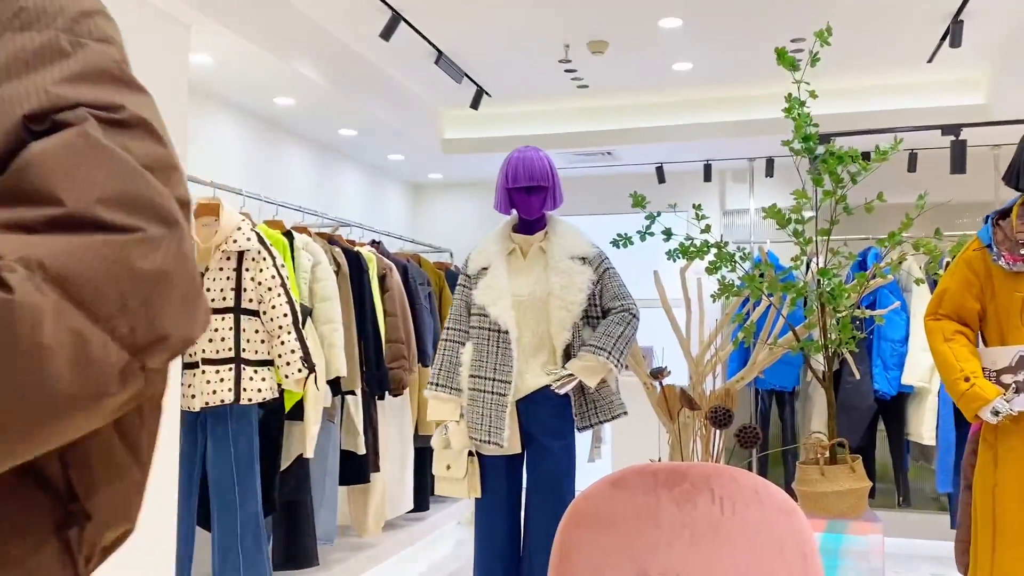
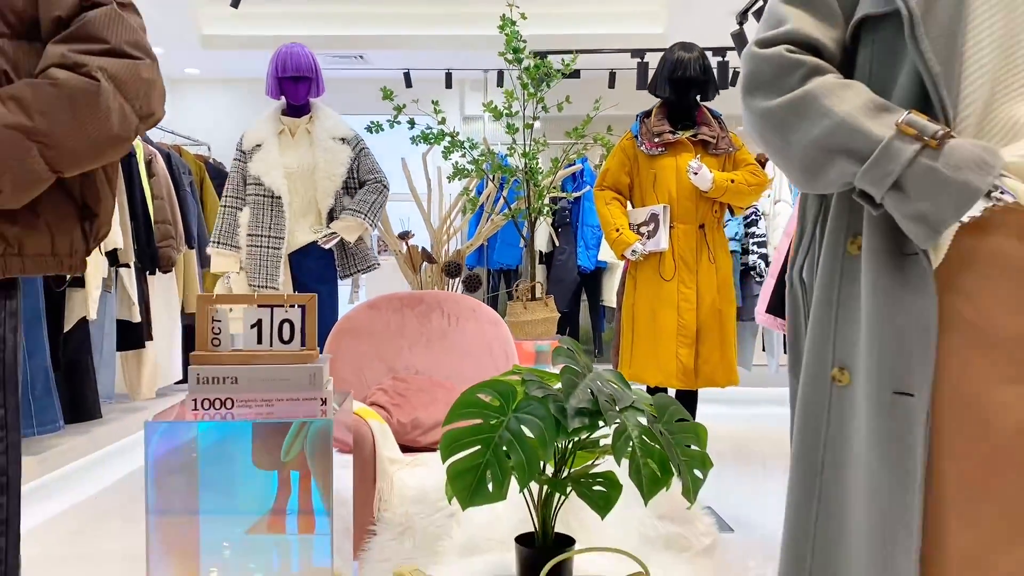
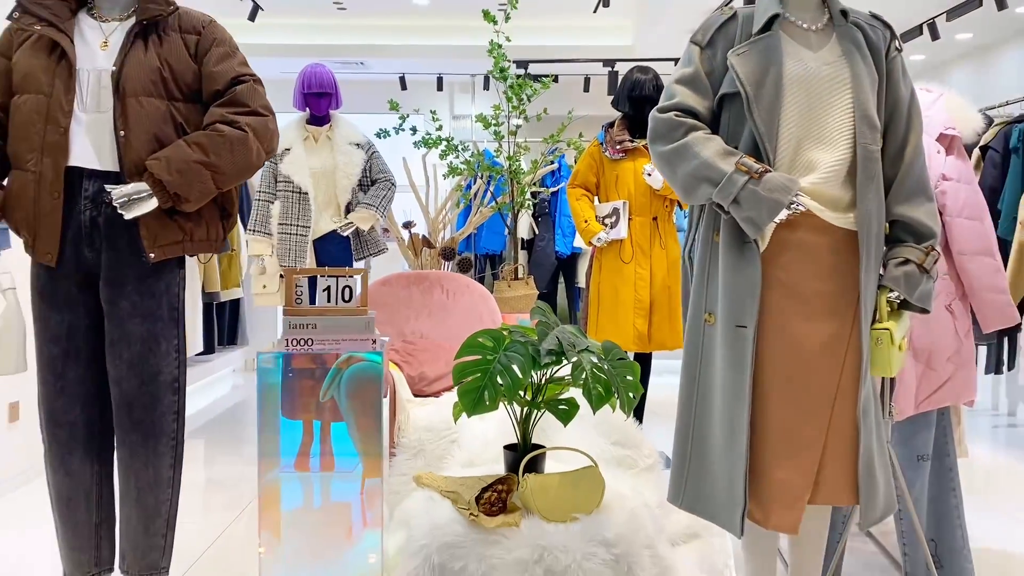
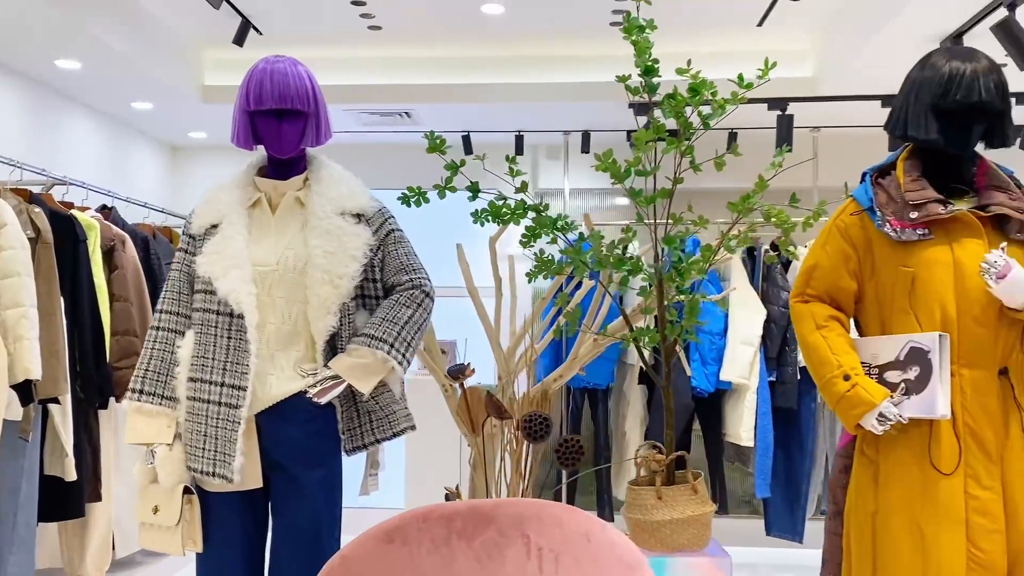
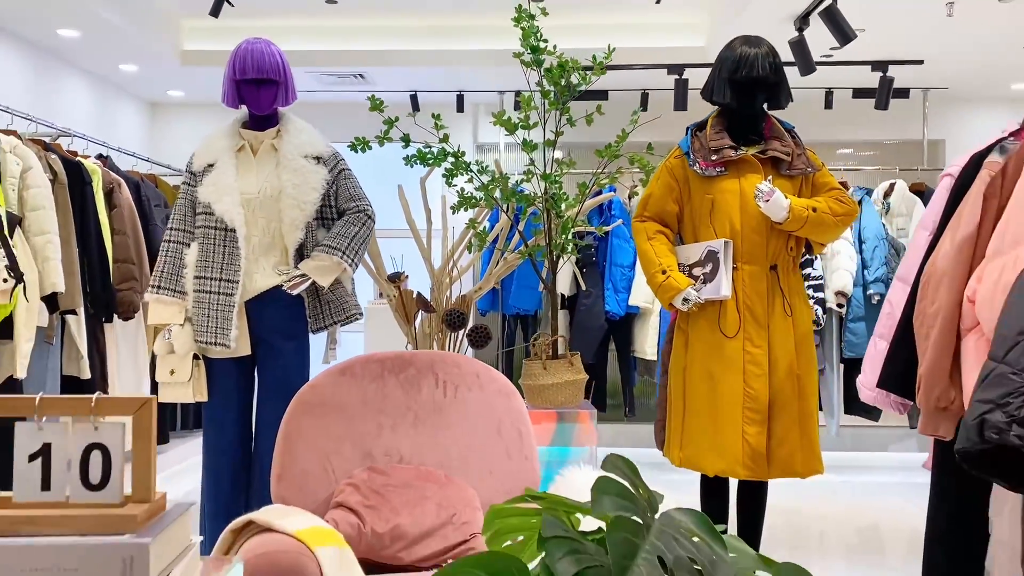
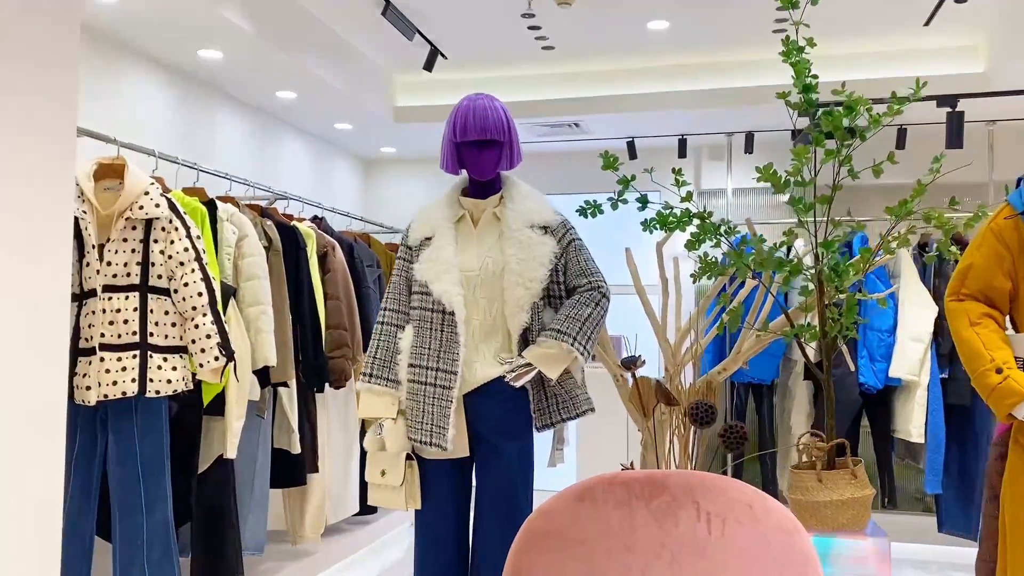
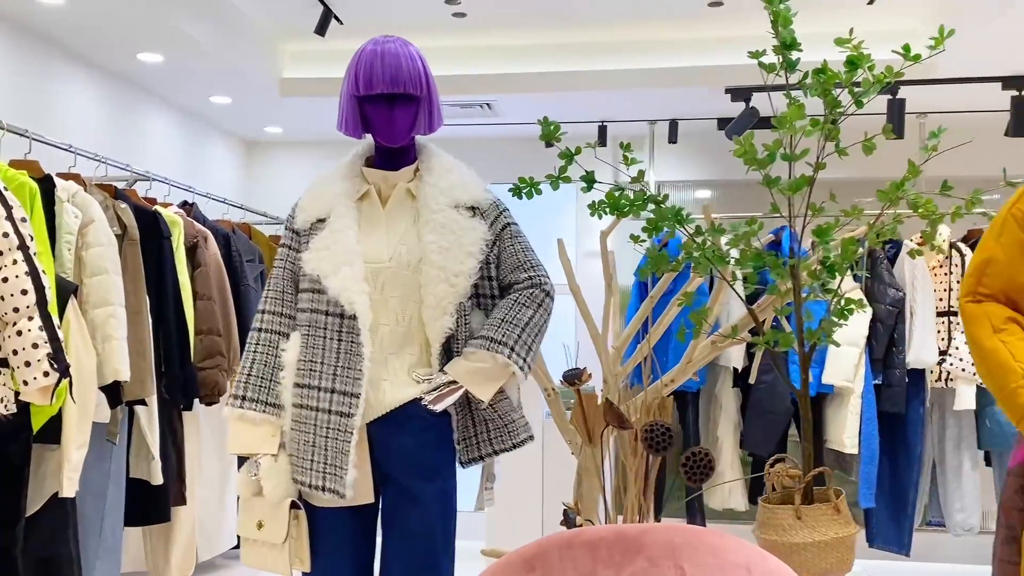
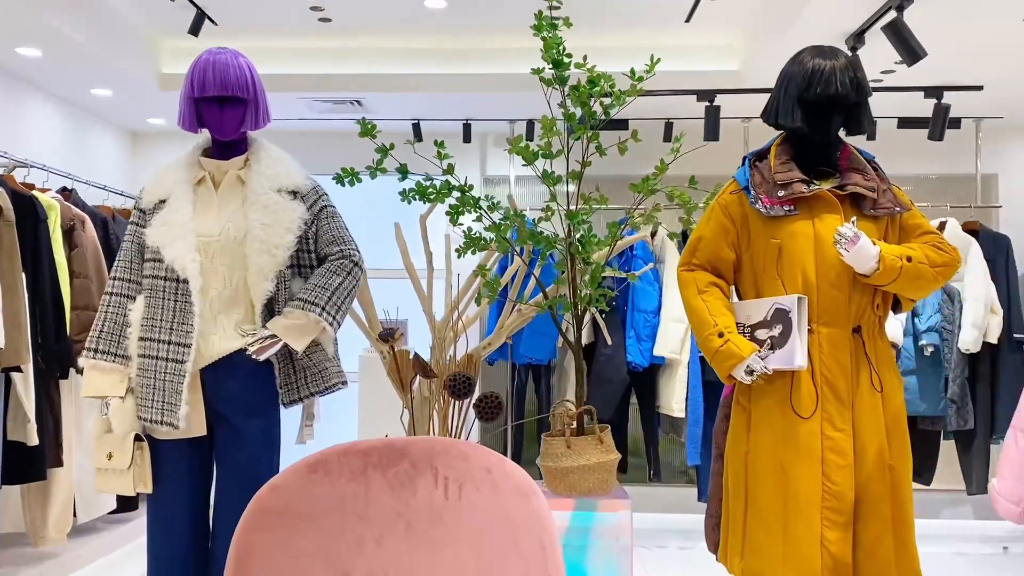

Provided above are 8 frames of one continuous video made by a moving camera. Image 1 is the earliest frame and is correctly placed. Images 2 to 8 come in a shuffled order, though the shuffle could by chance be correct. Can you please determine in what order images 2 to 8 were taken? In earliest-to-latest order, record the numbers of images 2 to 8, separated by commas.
6, 7, 4, 8, 5, 2, 3
